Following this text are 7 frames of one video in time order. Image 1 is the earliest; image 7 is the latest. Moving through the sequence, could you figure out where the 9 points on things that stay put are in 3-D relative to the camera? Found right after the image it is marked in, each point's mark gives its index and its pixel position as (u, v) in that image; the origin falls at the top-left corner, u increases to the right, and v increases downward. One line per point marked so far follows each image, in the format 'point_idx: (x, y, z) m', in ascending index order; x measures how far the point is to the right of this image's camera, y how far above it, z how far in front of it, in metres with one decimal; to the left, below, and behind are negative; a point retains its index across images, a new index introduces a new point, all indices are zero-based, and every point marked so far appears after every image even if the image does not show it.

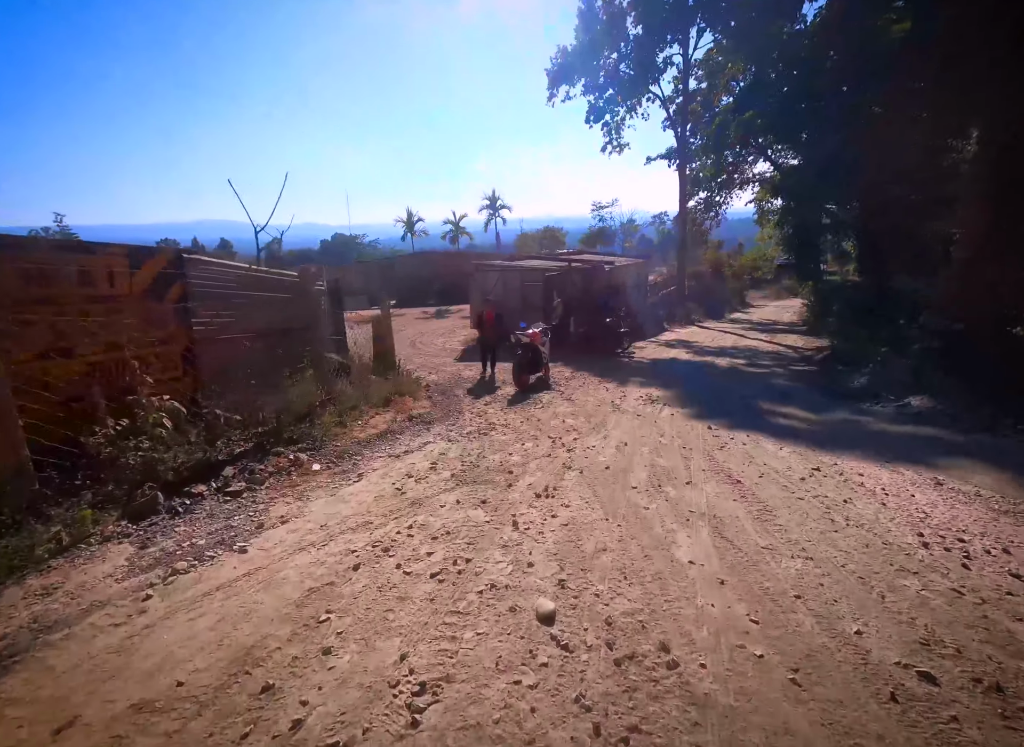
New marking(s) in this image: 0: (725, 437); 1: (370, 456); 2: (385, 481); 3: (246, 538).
0: (+2.7, -0.8, +6.8) m
1: (-1.6, -0.9, +6.0) m
2: (-1.2, -1.0, +5.0) m
3: (-1.8, -1.1, +3.7) m
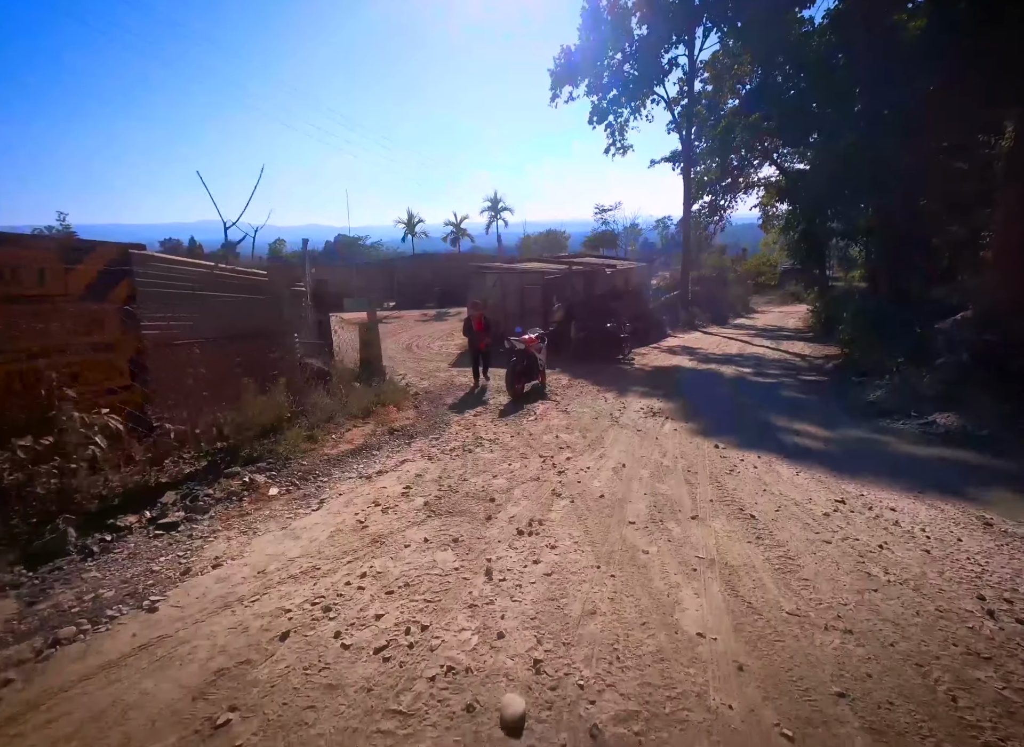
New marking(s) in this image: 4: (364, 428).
0: (+2.5, -1.0, +6.1) m
1: (-1.8, -1.1, +5.4) m
2: (-1.4, -1.1, +4.4) m
3: (-2.0, -1.2, +3.1) m
4: (-2.0, -0.7, +7.3) m
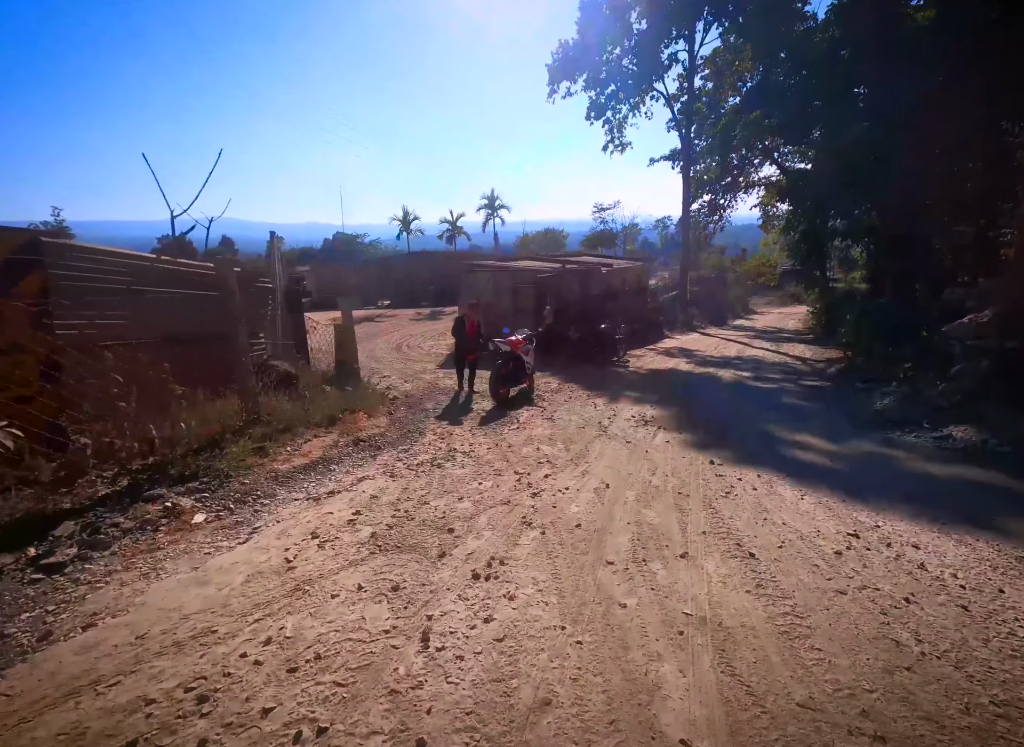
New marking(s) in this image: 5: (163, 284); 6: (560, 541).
0: (+2.2, -1.1, +5.5) m
1: (-2.0, -1.1, +4.8) m
2: (-1.6, -1.2, +3.8) m
3: (-2.3, -1.3, +2.4) m
4: (-2.3, -0.8, +6.7) m
5: (-3.8, +1.0, +5.7) m
6: (+0.4, -1.2, +4.0) m
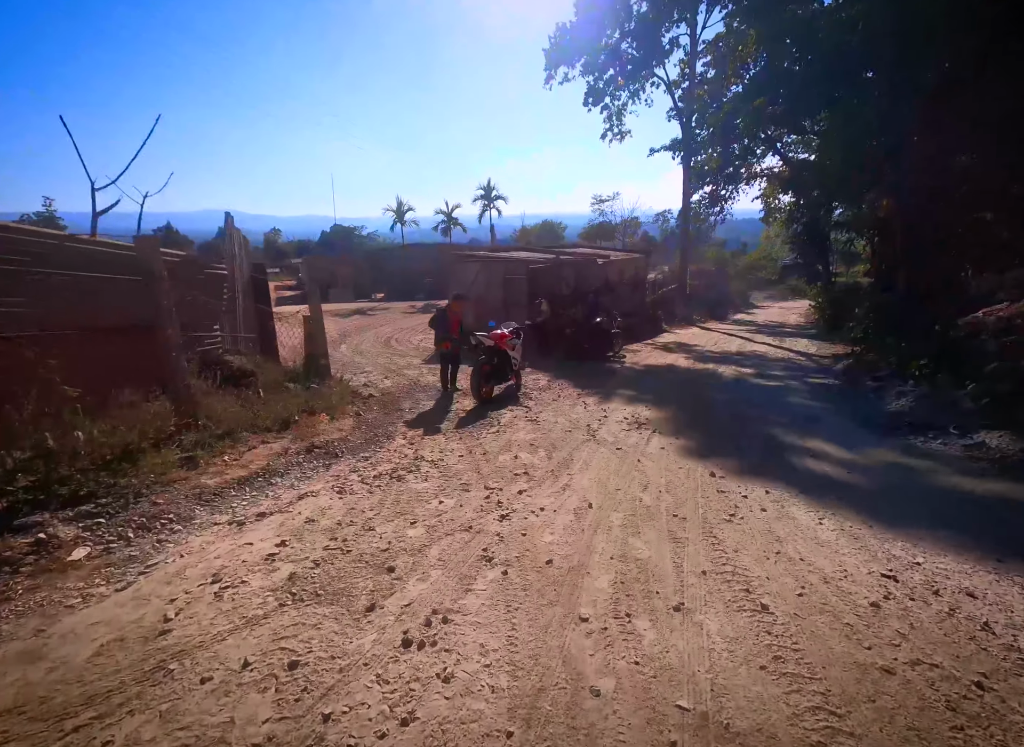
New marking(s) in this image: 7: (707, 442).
0: (+2.0, -1.1, +4.7) m
1: (-2.3, -1.1, +4.0) m
2: (-1.9, -1.2, +3.0) m
3: (-2.6, -1.3, +1.7) m
4: (-2.6, -0.8, +5.9) m
5: (-4.0, +1.0, +4.9) m
6: (+0.1, -1.2, +3.2) m
7: (+2.5, -0.9, +6.8) m
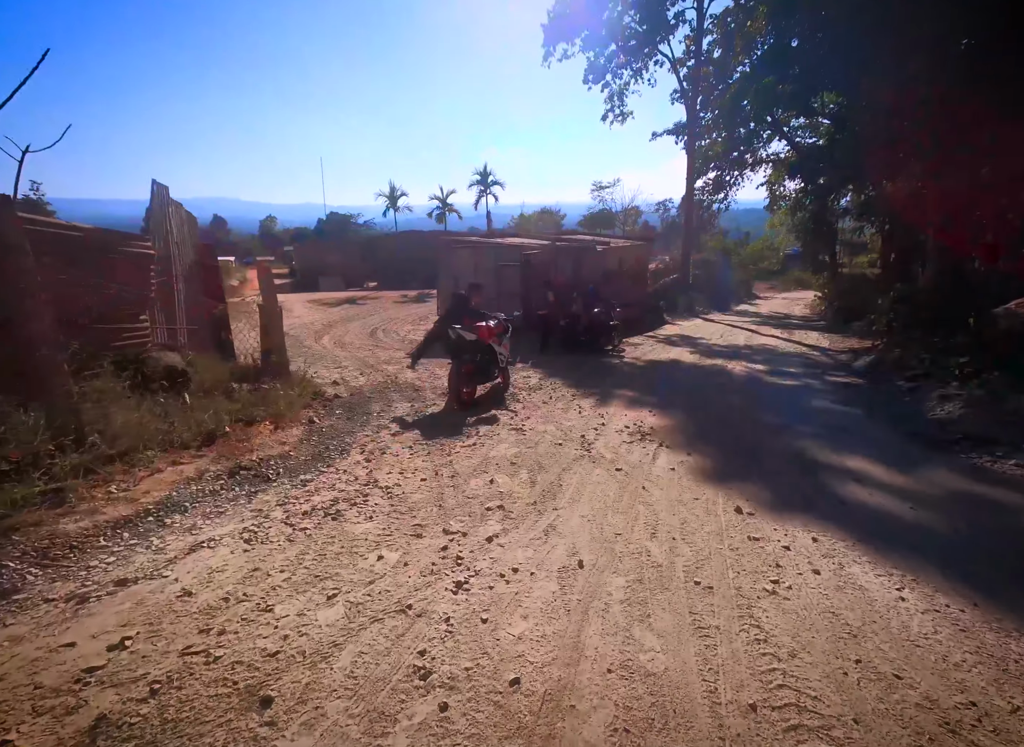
0: (+1.7, -1.2, +3.5) m
1: (-2.5, -1.2, +2.8) m
2: (-2.1, -1.3, +1.8) m
3: (-2.8, -1.4, +0.5) m
4: (-2.8, -0.8, +4.7) m
5: (-4.3, +0.9, +3.6) m
6: (-0.2, -1.3, +2.0) m
7: (+2.3, -0.9, +5.7) m
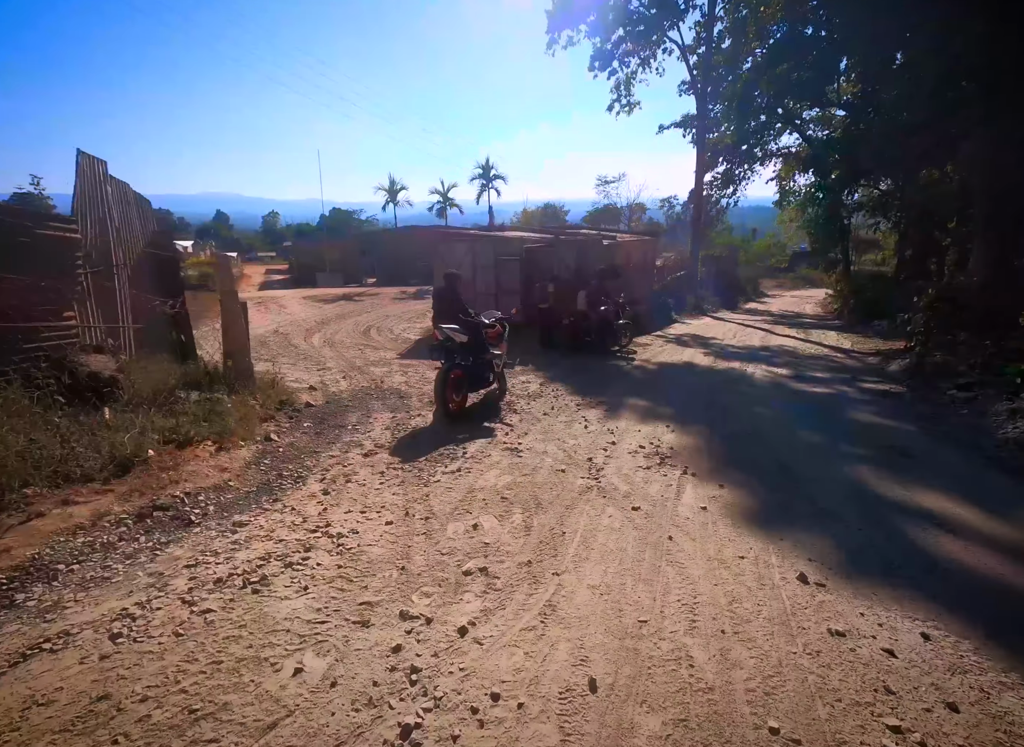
0: (+1.6, -1.3, +2.4) m
1: (-2.6, -1.3, +1.7) m
2: (-2.2, -1.4, +0.7) m
3: (-2.9, -1.6, -0.6) m
4: (-2.9, -0.9, +3.6) m
5: (-4.3, +0.8, +2.6) m
6: (-0.2, -1.5, +0.9) m
7: (+2.2, -1.0, +4.6) m
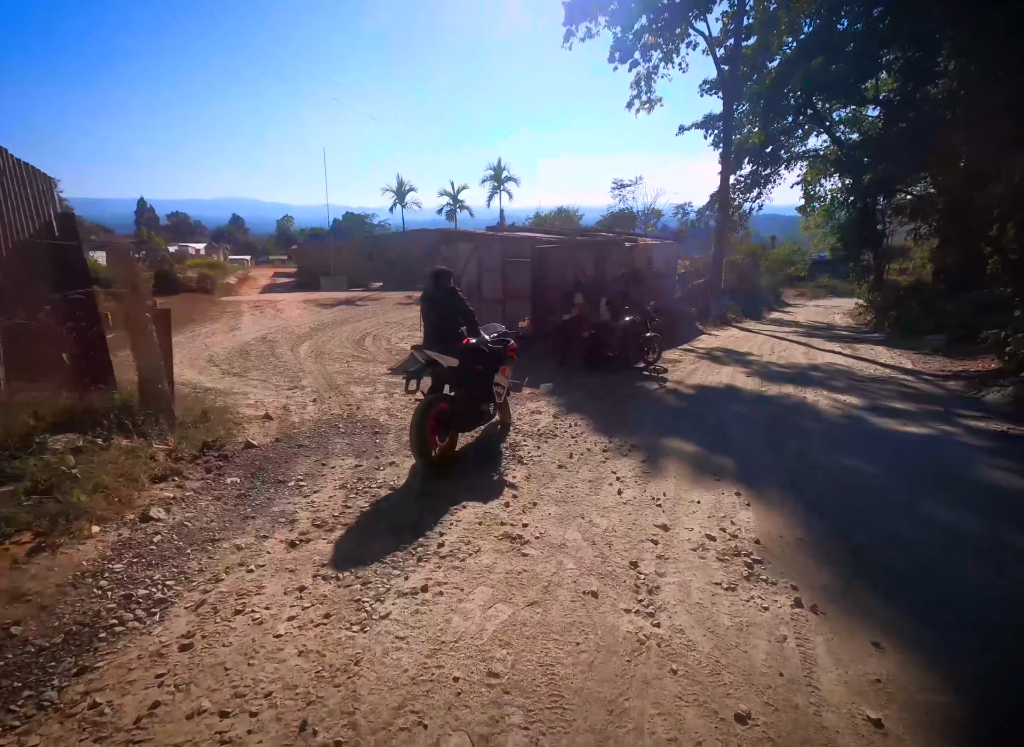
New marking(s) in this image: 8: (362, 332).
0: (+1.6, -1.6, +0.4) m
1: (-2.7, -1.6, -0.3) m
2: (-2.3, -1.7, -1.3) m
3: (-3.0, -1.8, -2.6) m
4: (-3.0, -1.2, +1.6) m
5: (-4.4, +0.6, +0.6) m
6: (-0.3, -1.8, -1.1) m
7: (+2.2, -1.4, +2.5) m
8: (-5.0, +1.3, +17.5) m
